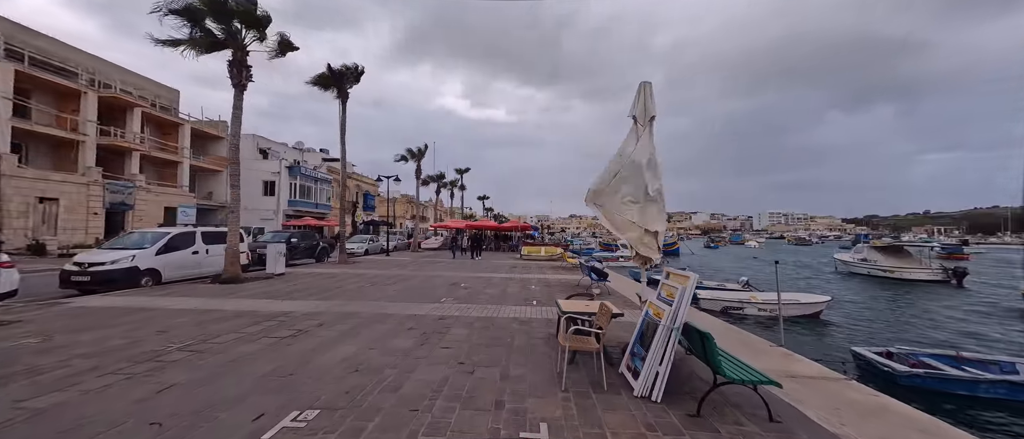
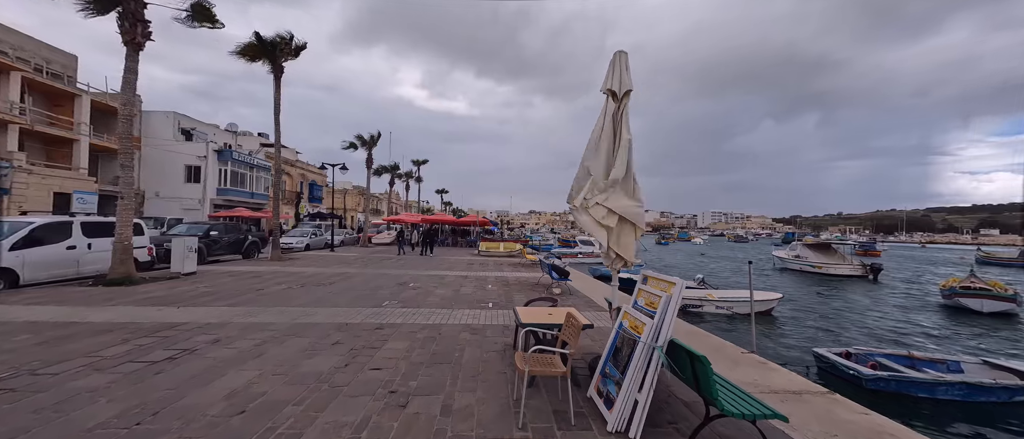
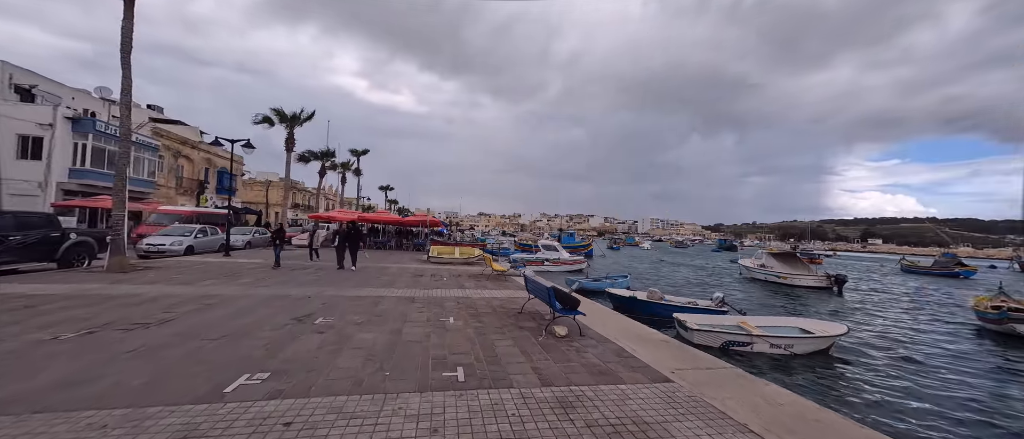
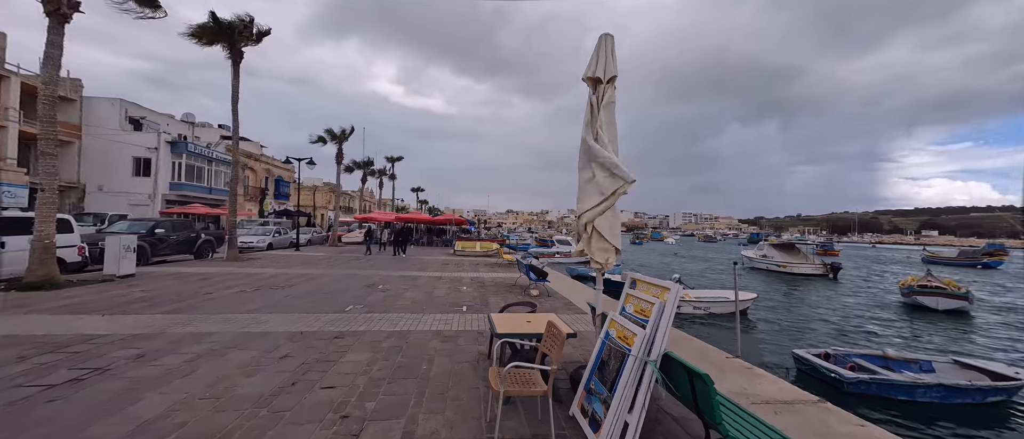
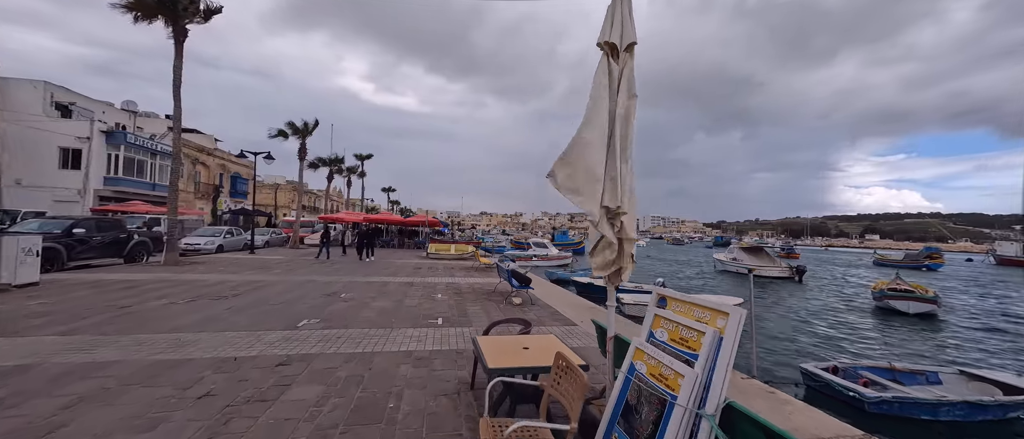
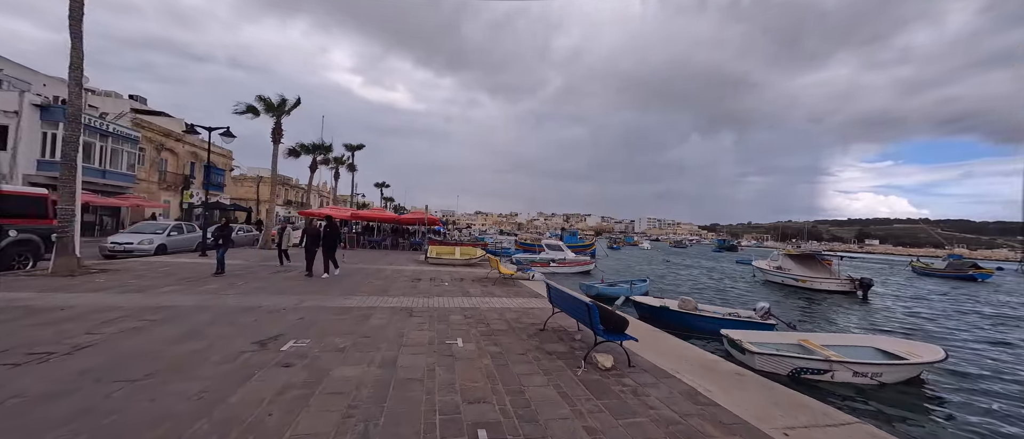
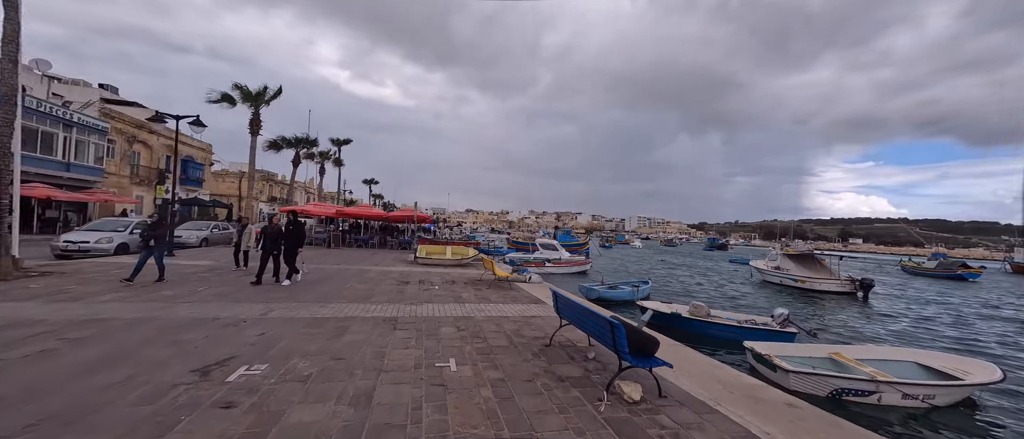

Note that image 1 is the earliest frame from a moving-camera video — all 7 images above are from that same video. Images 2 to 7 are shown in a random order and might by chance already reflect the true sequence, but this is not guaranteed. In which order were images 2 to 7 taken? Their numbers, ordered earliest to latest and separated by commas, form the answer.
2, 4, 5, 3, 6, 7
